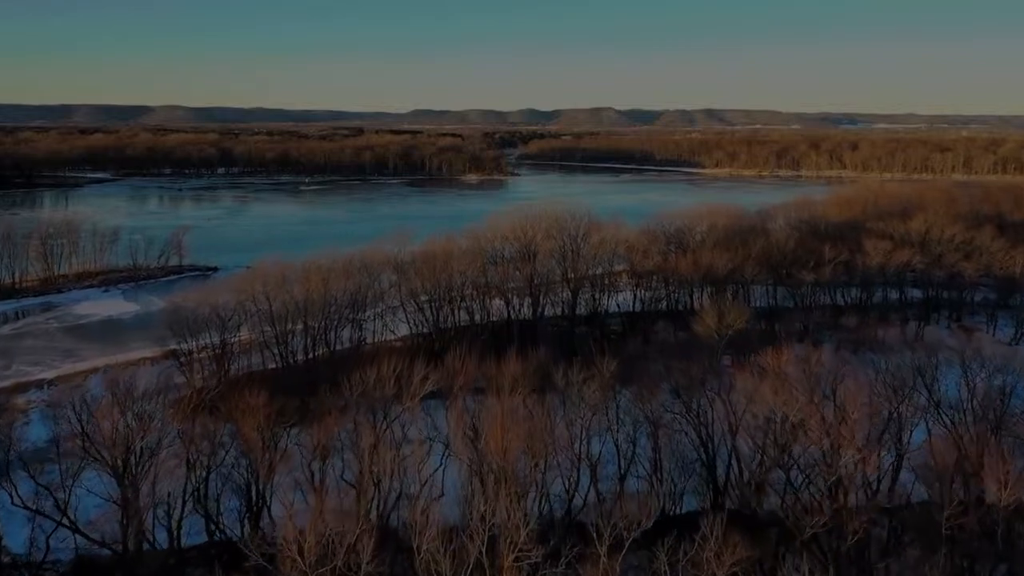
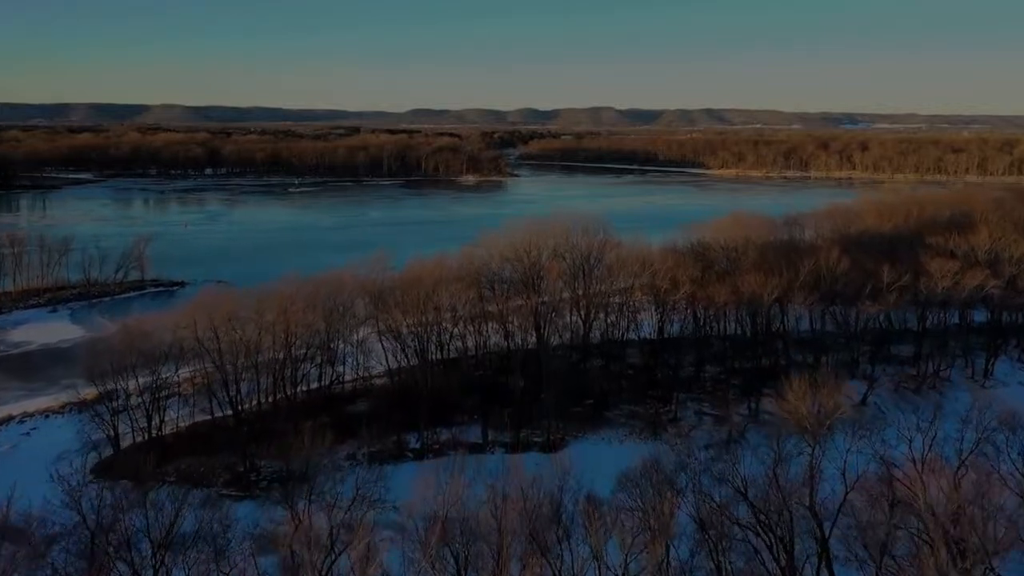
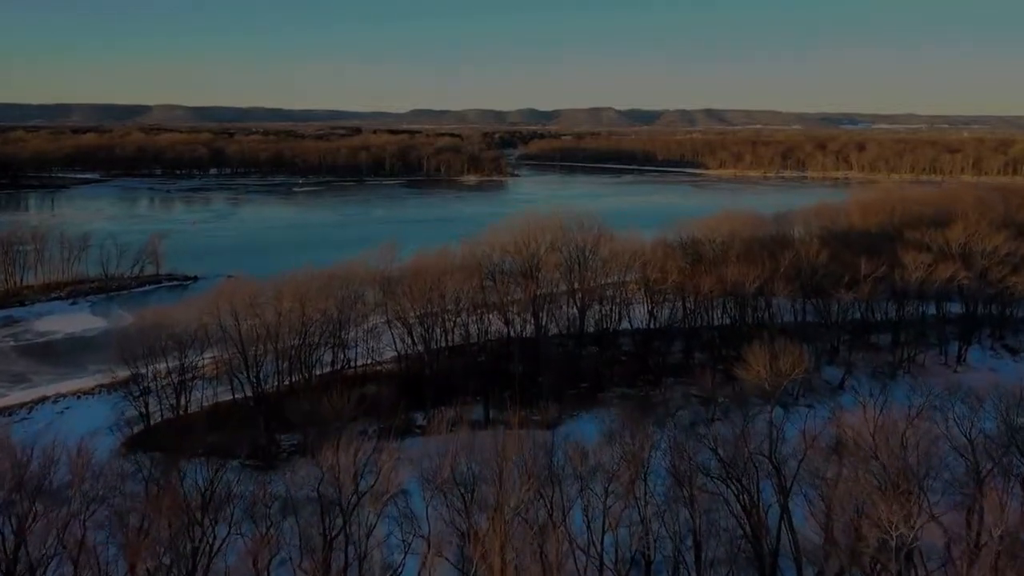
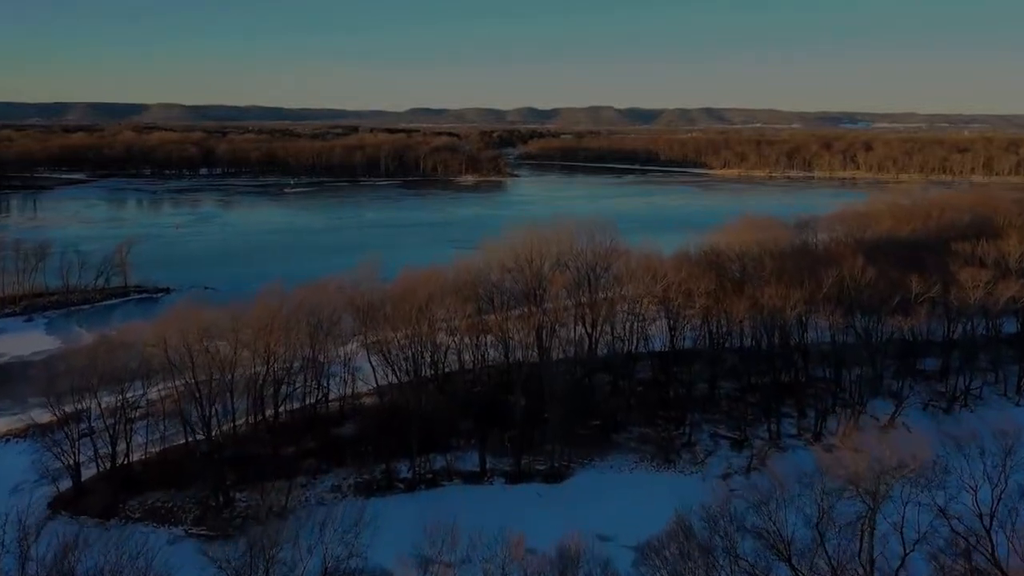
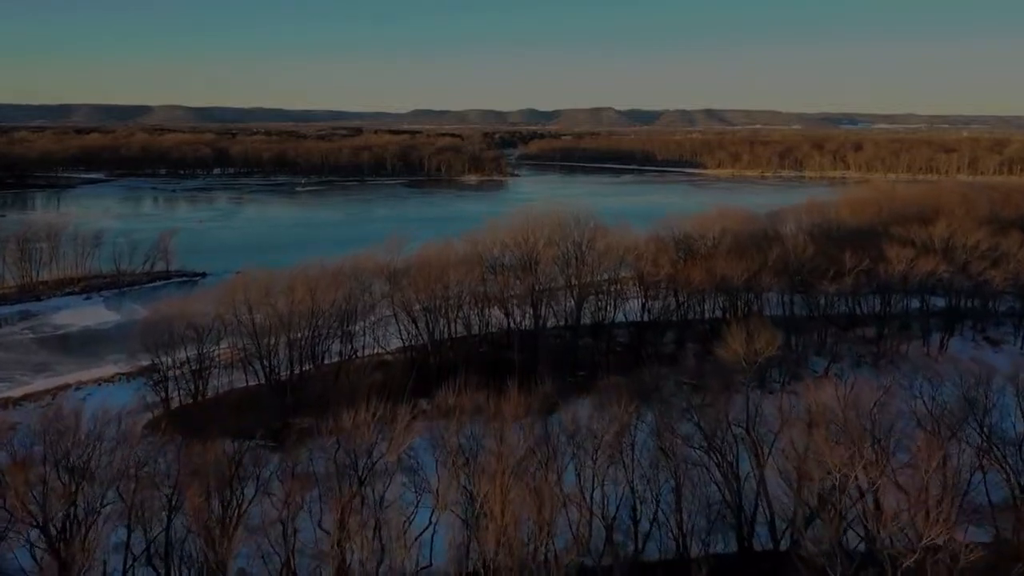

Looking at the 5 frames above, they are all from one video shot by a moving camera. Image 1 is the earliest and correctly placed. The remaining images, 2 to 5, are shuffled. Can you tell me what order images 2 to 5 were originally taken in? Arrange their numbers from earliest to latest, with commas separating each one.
5, 3, 2, 4
